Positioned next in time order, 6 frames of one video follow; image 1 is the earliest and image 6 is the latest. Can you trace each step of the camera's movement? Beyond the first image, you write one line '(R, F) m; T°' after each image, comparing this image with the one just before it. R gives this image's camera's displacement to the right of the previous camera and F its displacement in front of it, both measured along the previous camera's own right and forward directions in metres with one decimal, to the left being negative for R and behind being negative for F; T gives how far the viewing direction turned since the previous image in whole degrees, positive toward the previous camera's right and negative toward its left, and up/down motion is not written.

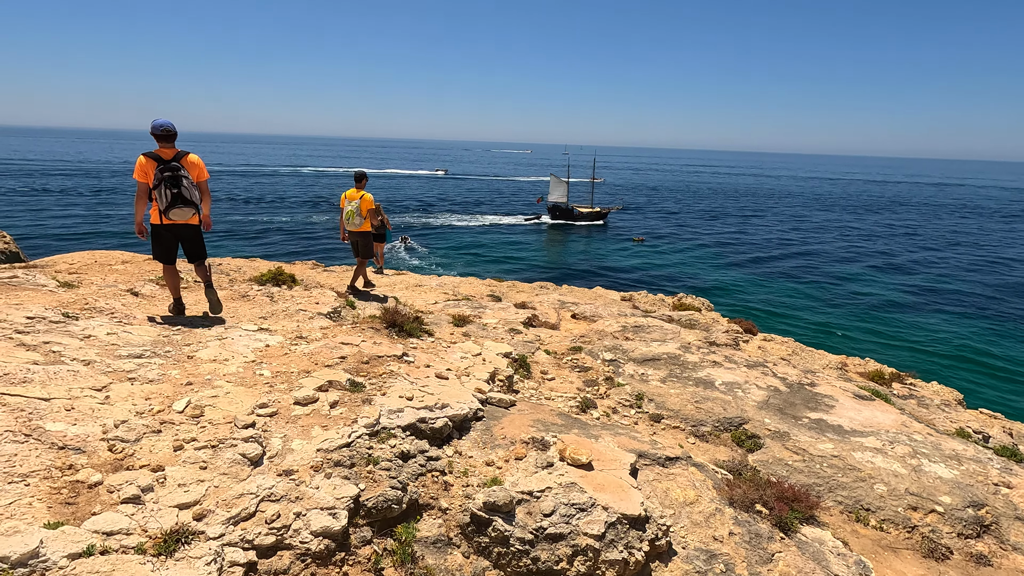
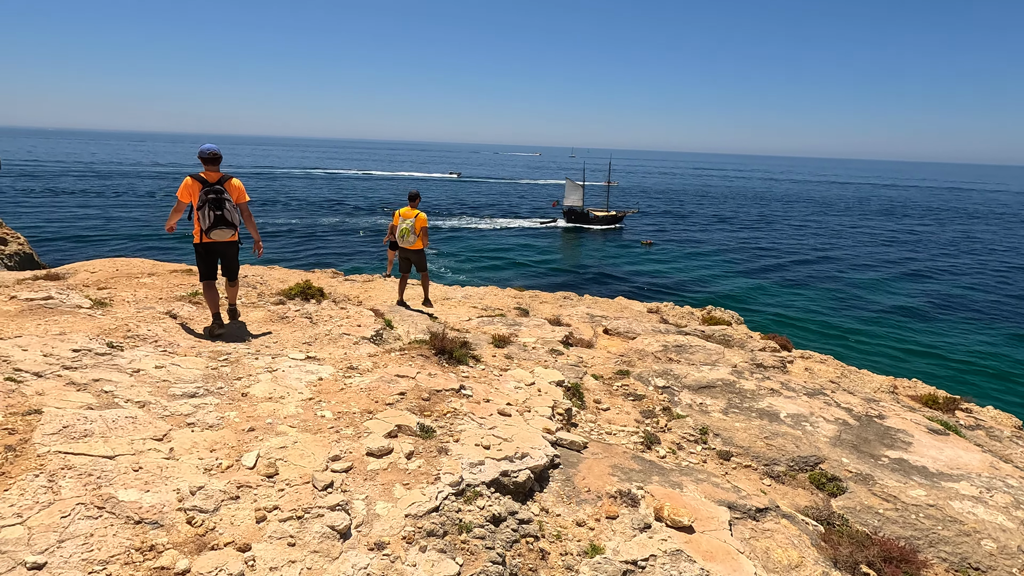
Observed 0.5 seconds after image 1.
(-0.6, +0.3) m; -1°
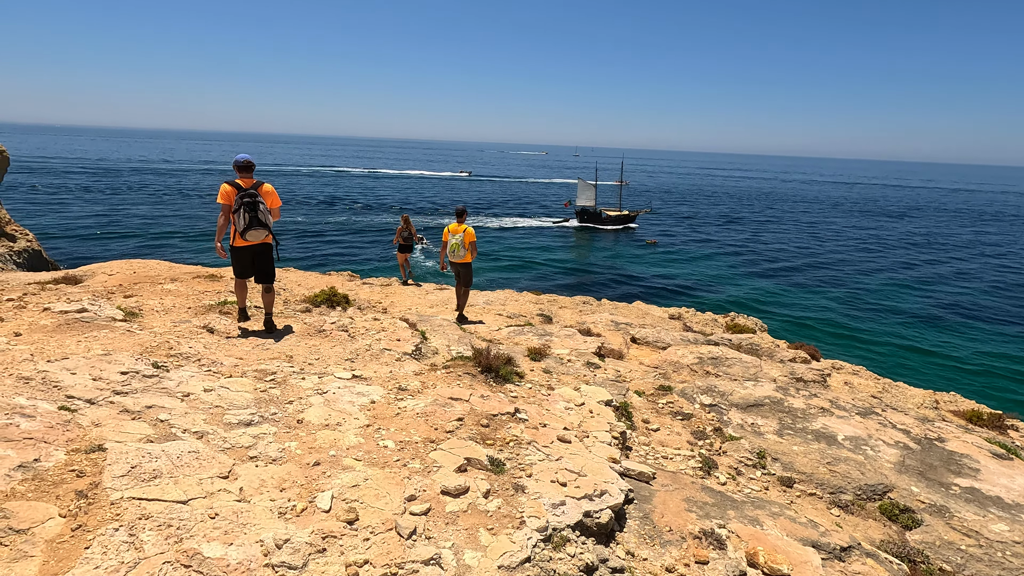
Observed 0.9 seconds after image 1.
(-0.5, +0.2) m; 0°
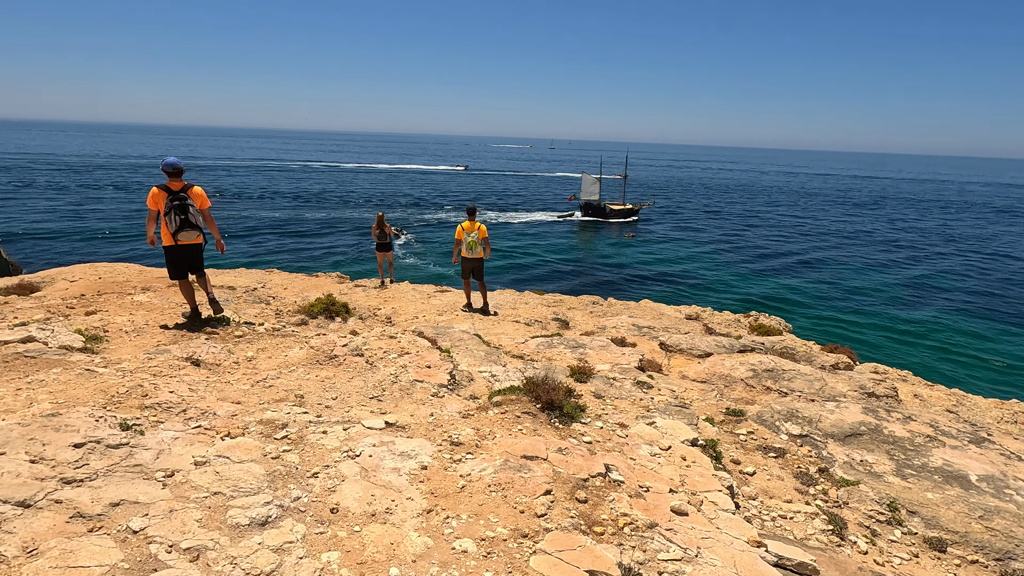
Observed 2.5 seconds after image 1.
(-0.8, +1.3) m; +2°
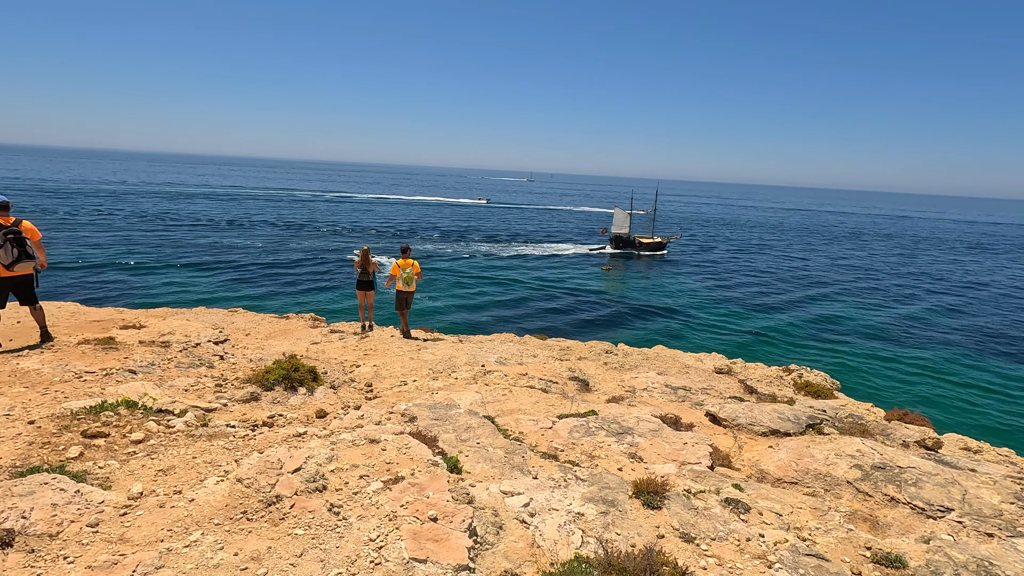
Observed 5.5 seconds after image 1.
(-0.5, +2.3) m; +2°
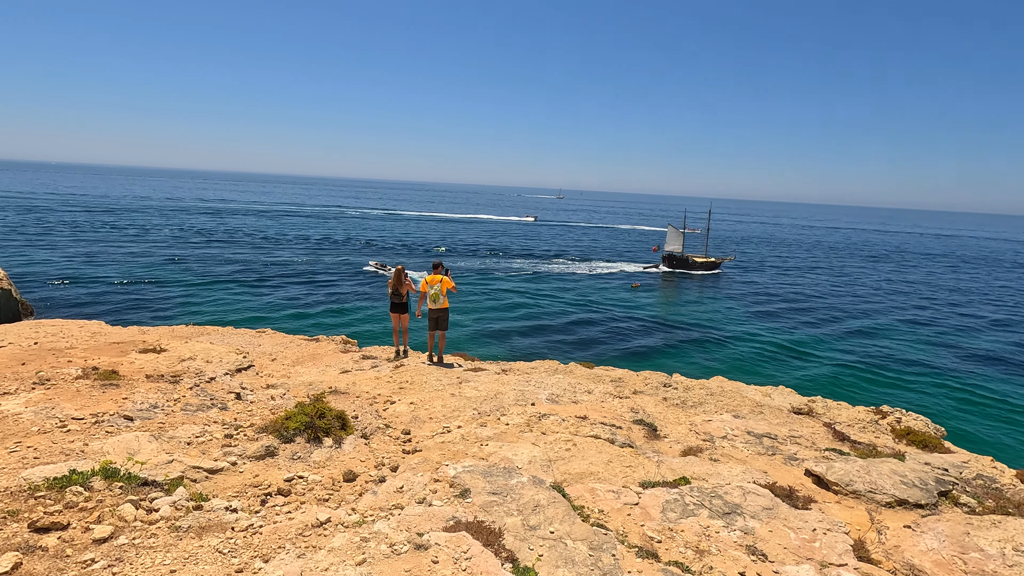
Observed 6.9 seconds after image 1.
(-0.5, +1.4) m; -3°
